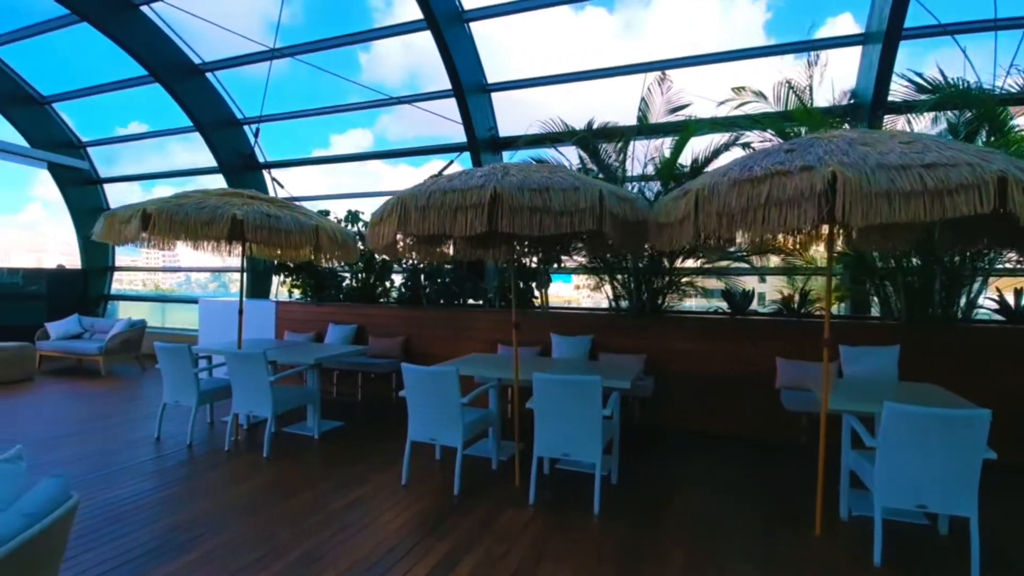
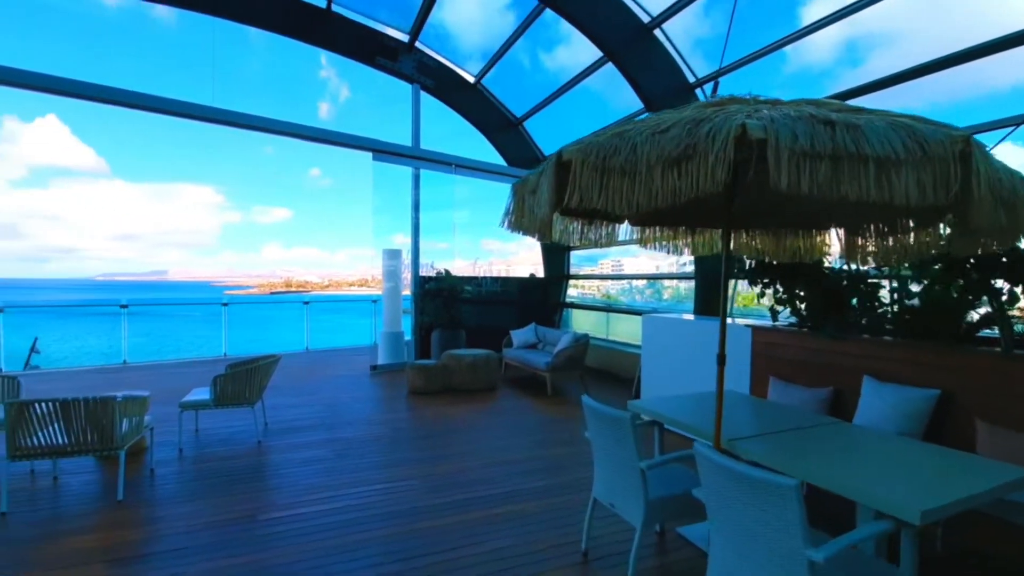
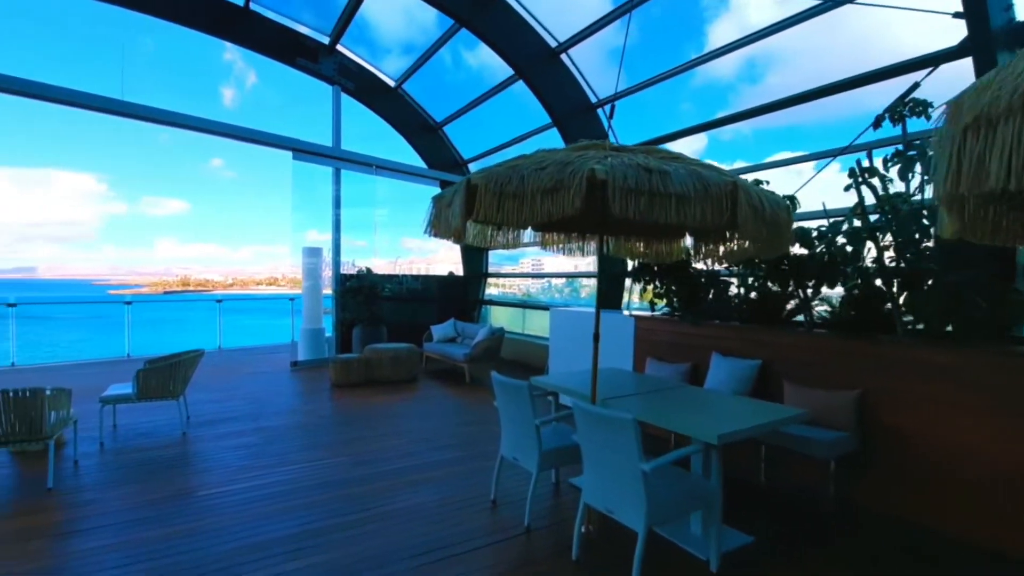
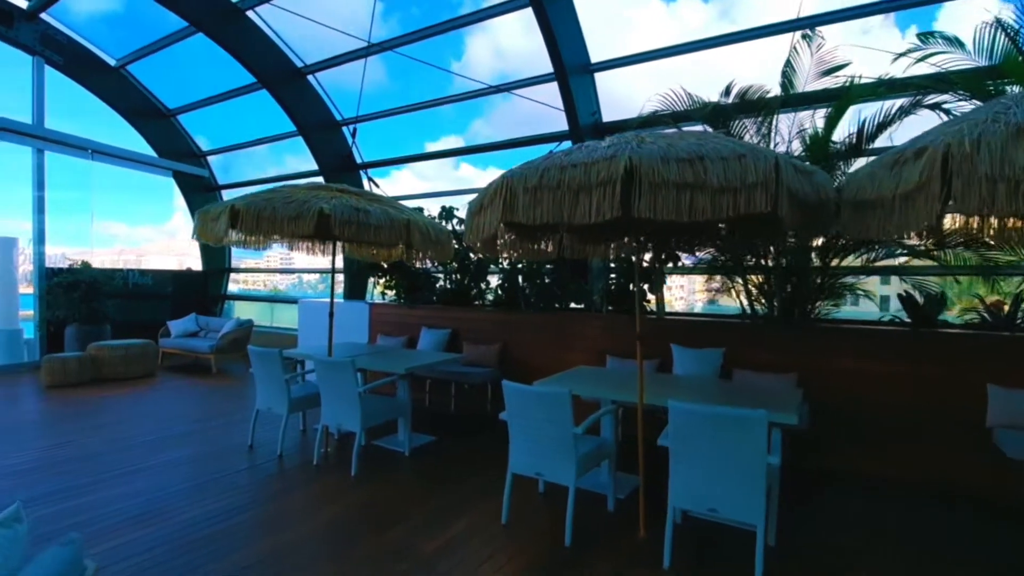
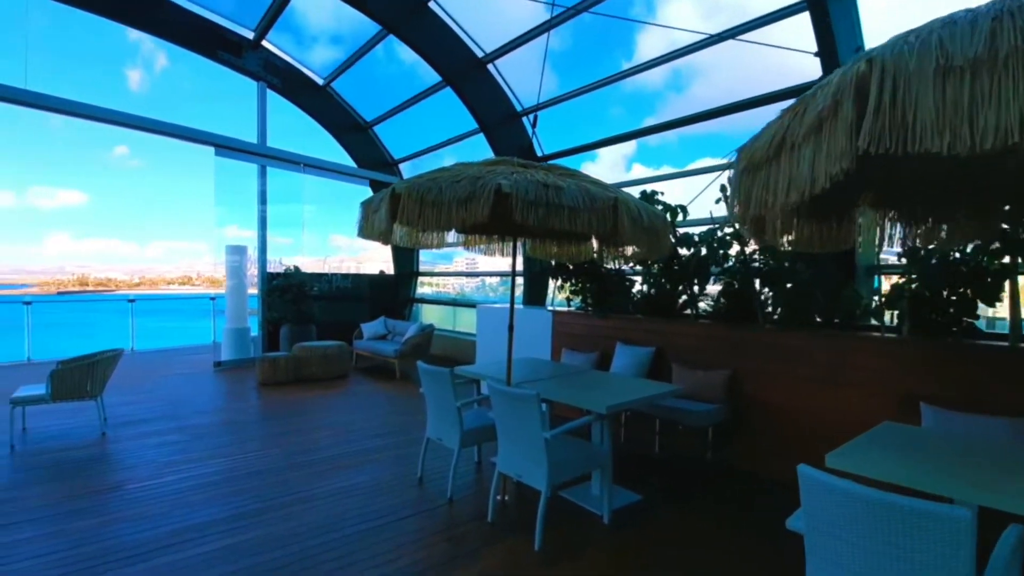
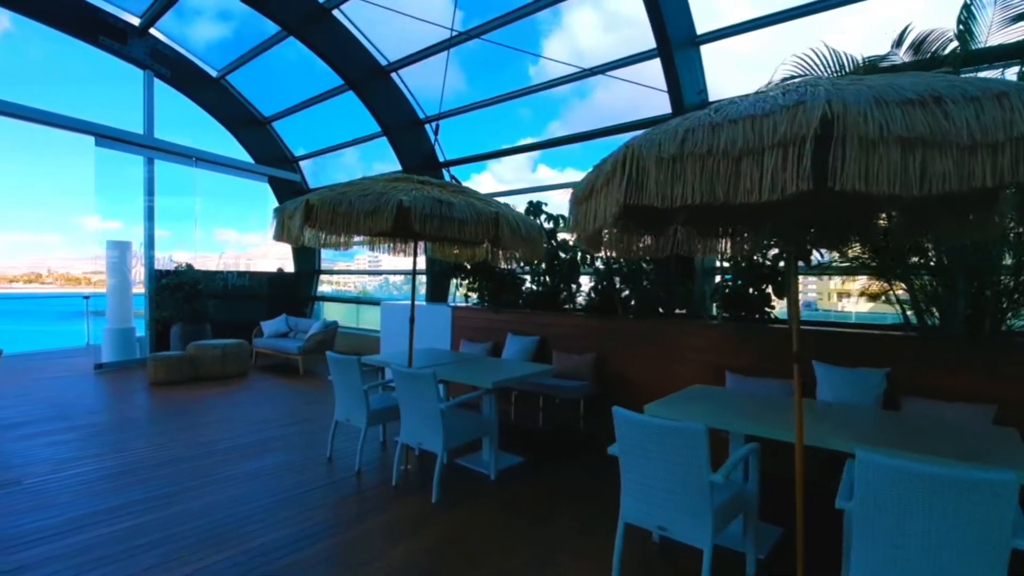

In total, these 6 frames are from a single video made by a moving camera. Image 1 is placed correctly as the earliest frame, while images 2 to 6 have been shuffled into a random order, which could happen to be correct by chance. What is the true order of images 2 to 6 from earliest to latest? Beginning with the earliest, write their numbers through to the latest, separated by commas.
4, 6, 5, 3, 2
